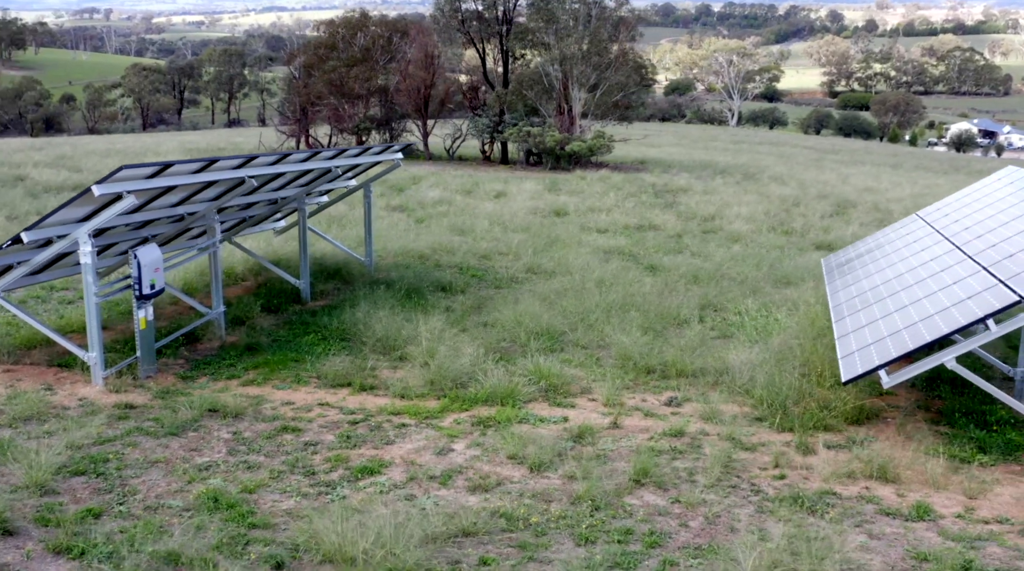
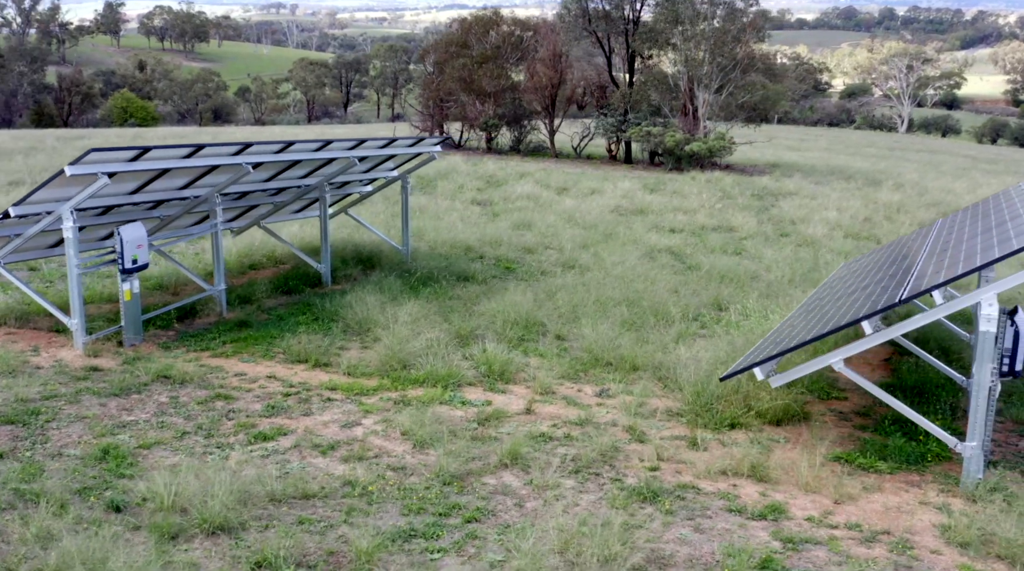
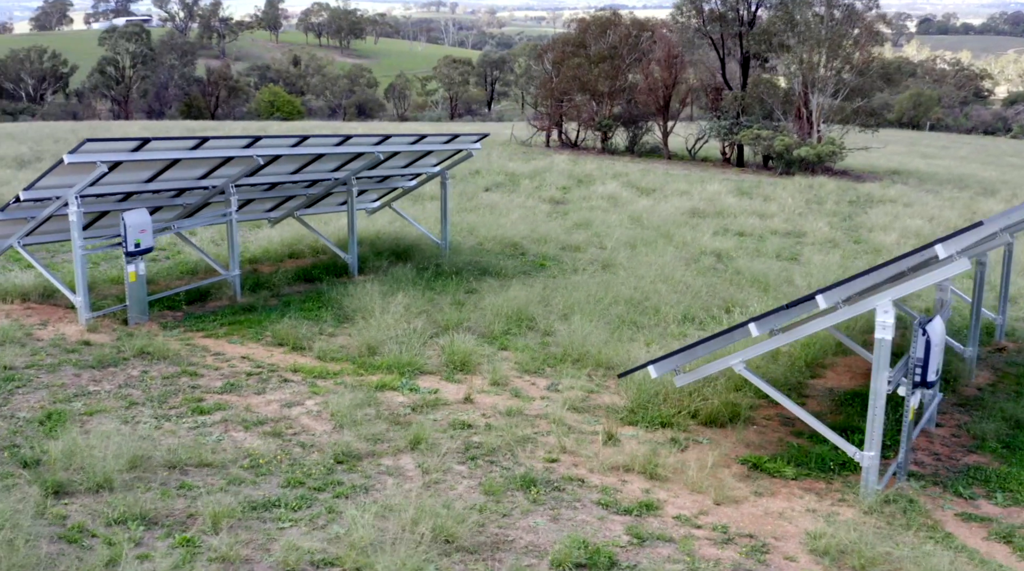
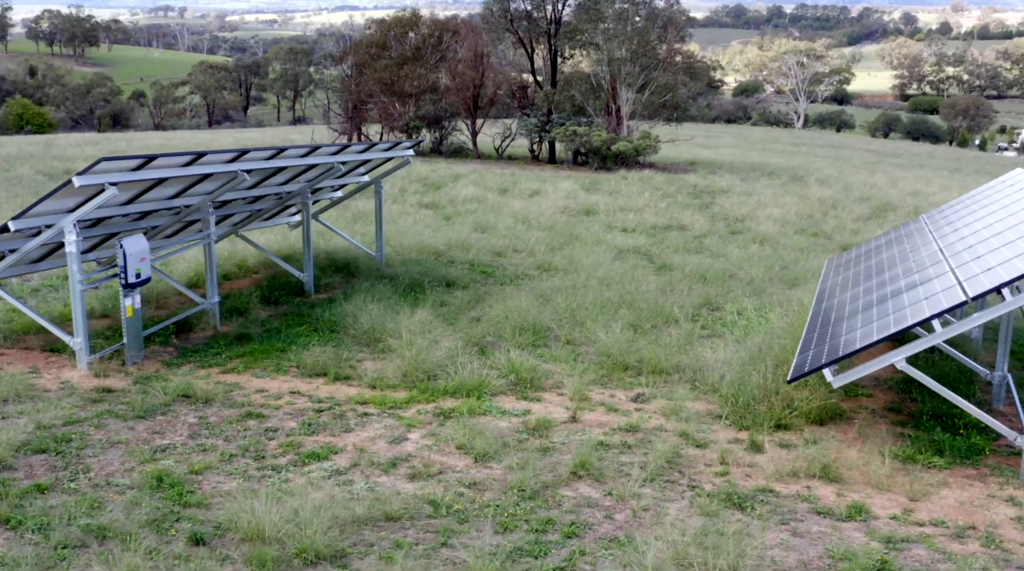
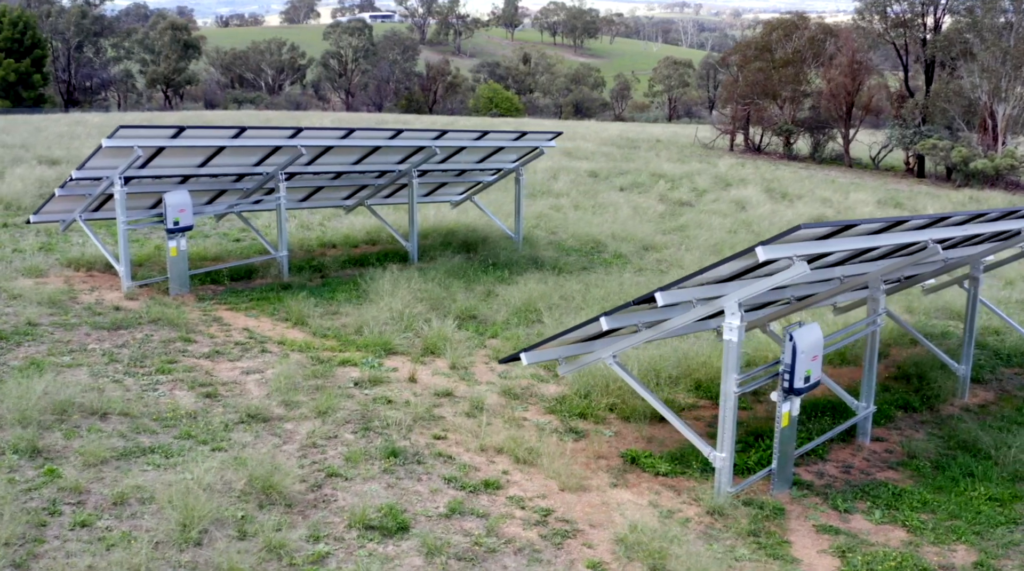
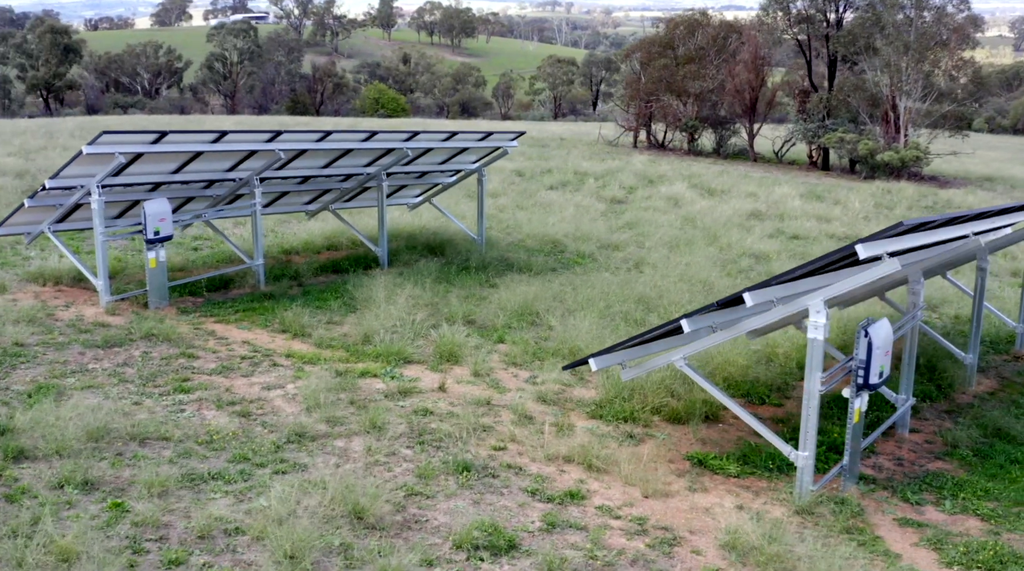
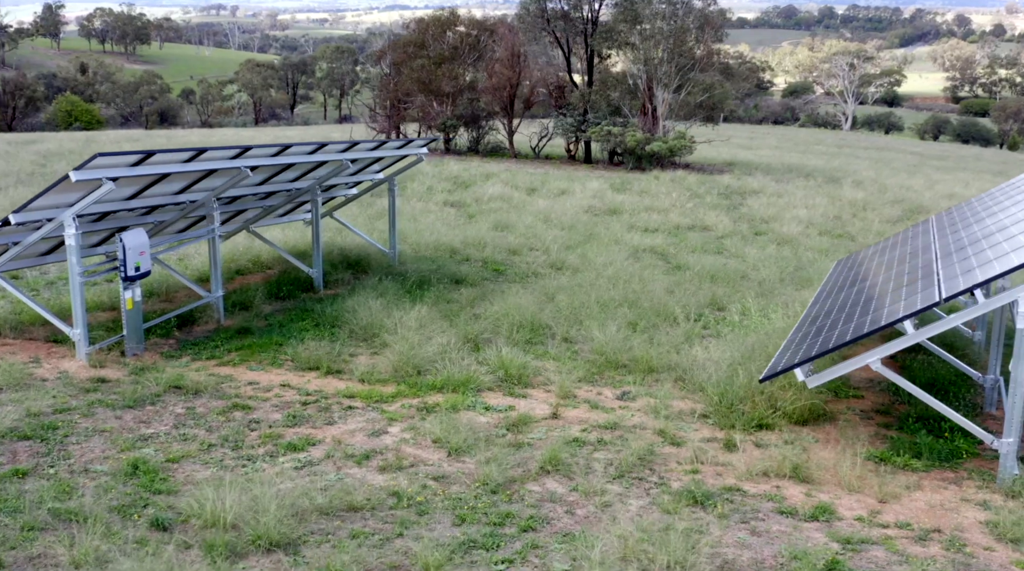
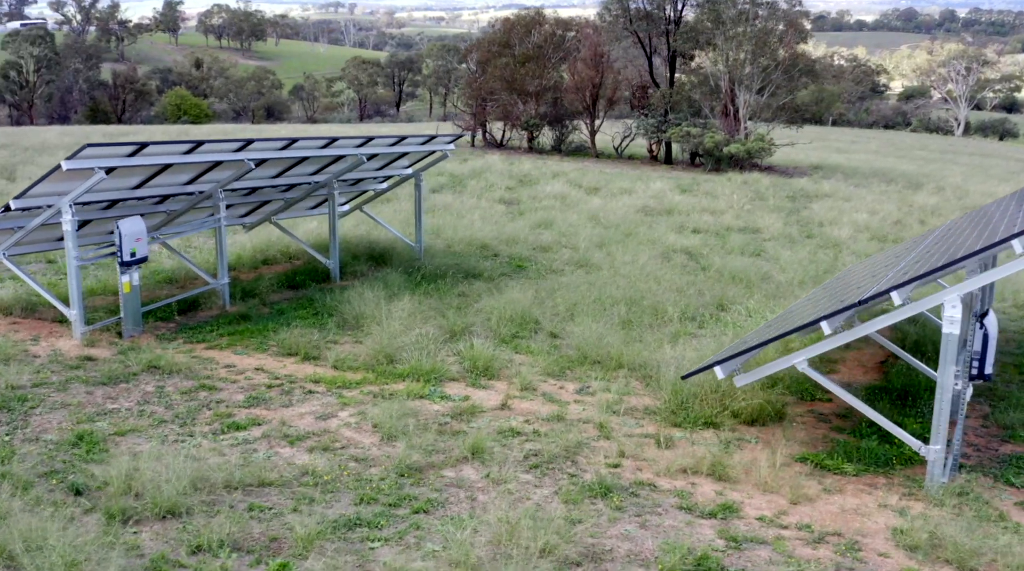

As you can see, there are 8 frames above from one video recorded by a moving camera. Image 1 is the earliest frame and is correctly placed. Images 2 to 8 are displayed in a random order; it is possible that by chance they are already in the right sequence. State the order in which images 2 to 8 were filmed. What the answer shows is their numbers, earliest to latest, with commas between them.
4, 7, 2, 8, 3, 6, 5
